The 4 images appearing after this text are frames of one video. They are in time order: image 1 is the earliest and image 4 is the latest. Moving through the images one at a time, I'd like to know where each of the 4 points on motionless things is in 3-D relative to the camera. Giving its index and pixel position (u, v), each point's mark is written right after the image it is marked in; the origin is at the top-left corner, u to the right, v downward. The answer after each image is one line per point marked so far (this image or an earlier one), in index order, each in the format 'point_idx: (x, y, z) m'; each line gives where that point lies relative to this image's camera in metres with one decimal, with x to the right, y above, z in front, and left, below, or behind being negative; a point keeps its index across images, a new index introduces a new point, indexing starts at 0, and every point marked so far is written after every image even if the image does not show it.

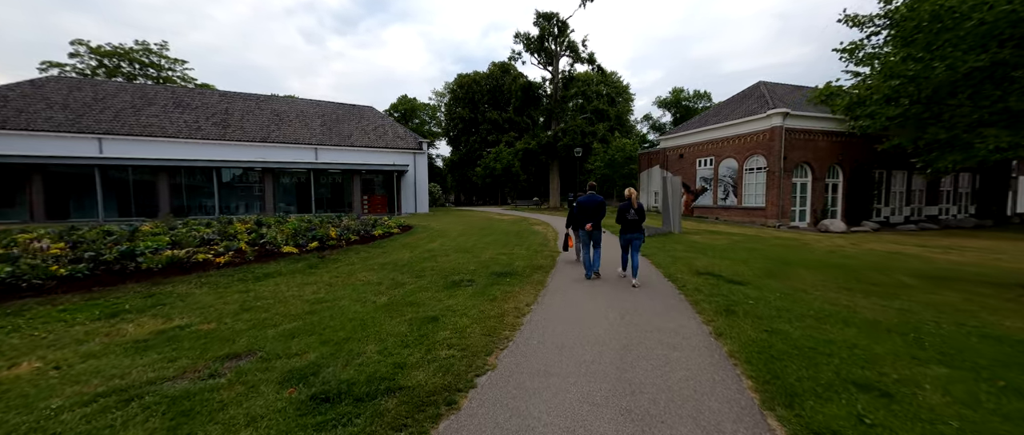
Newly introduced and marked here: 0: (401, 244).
0: (-3.4, -0.8, +11.3) m
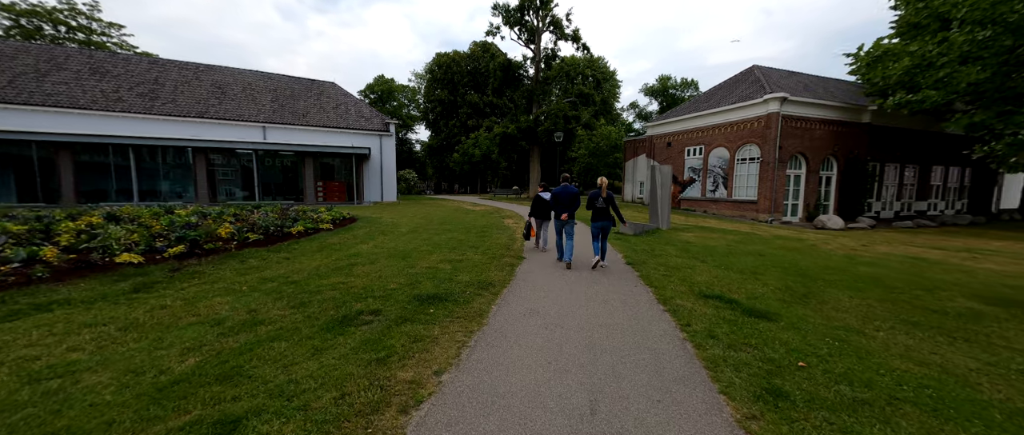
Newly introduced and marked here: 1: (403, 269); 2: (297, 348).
0: (-4.6, -0.6, +8.8) m
1: (-2.1, -1.0, +7.0) m
2: (-2.2, -1.3, +3.7) m
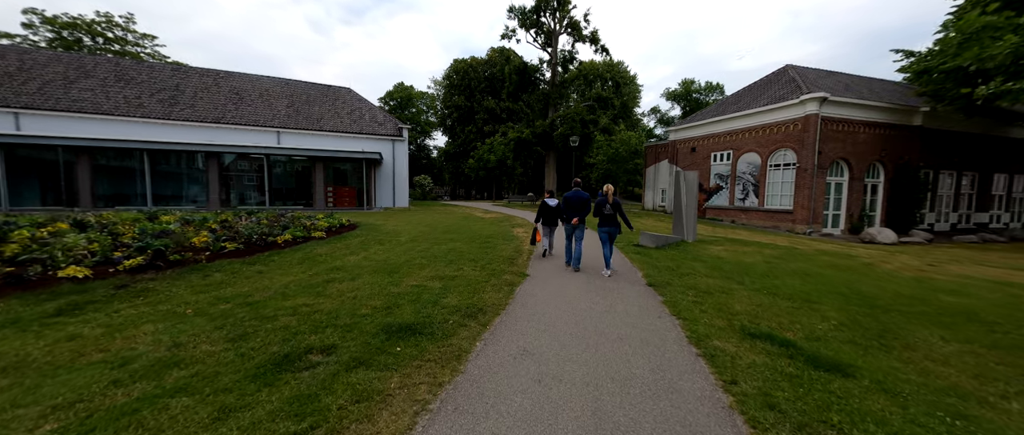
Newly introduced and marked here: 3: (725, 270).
0: (-4.5, -0.8, +8.0) m
1: (-2.1, -1.2, +6.0) m
2: (-2.4, -1.4, +2.8) m
3: (+4.8, -1.2, +8.2) m
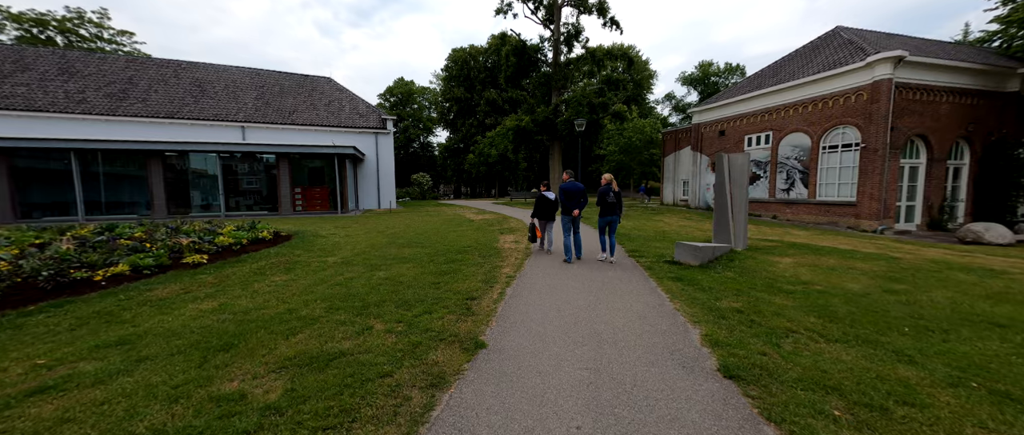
0: (-5.1, -1.1, +4.7) m
1: (-2.7, -1.4, +2.7) m
2: (-3.1, -1.7, -0.6) m
3: (+4.2, -1.3, +4.6) m
